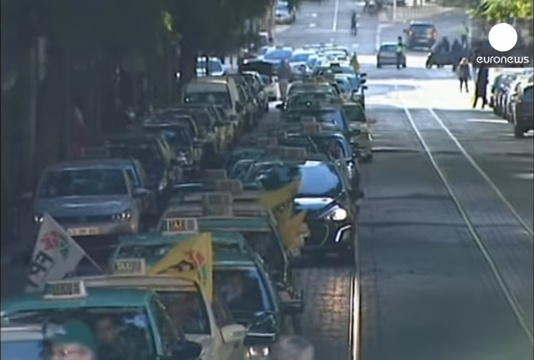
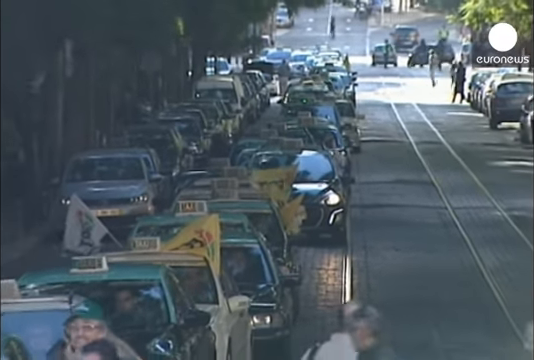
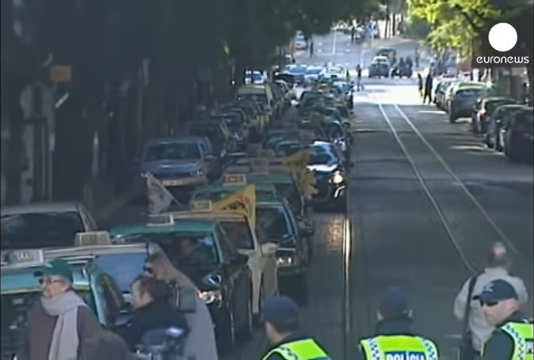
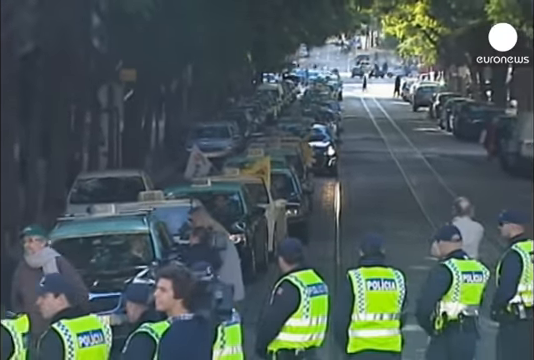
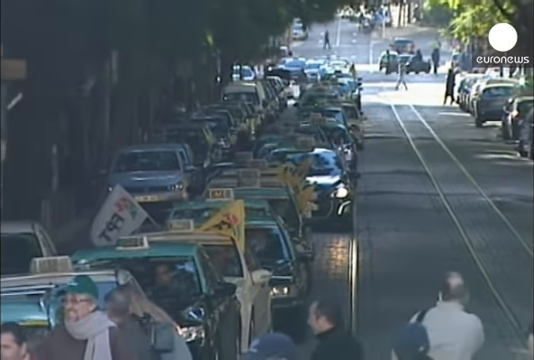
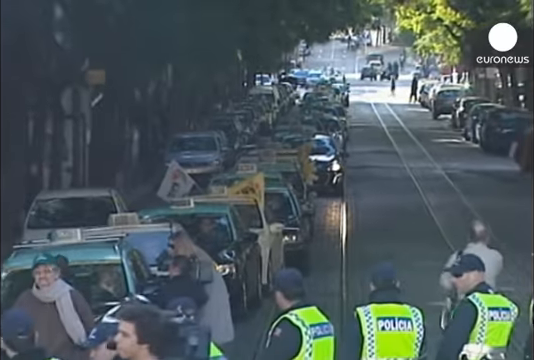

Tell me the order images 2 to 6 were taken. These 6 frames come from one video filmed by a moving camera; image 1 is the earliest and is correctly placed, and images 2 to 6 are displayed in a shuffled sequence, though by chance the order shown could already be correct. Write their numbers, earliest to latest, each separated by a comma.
2, 5, 3, 6, 4
